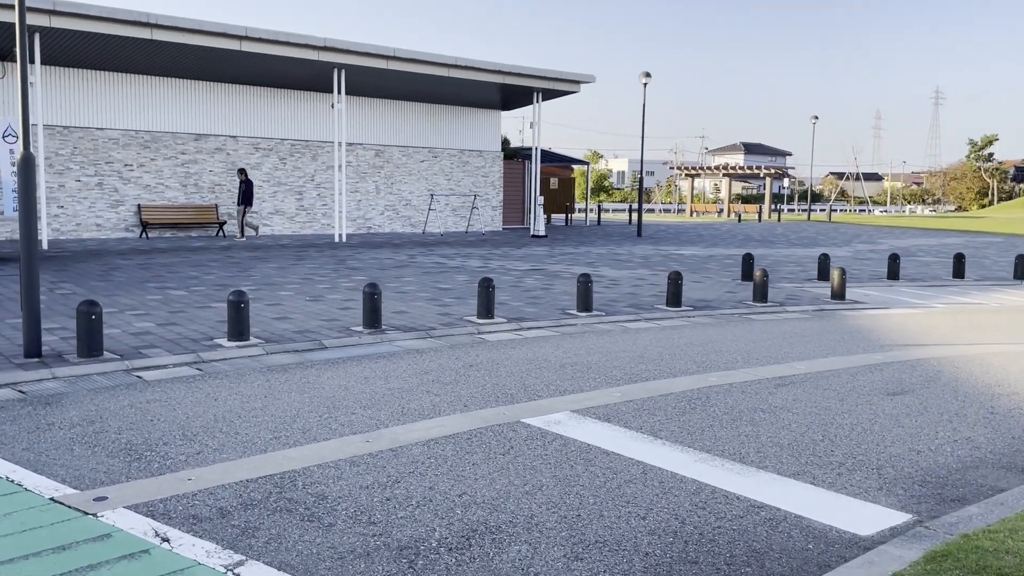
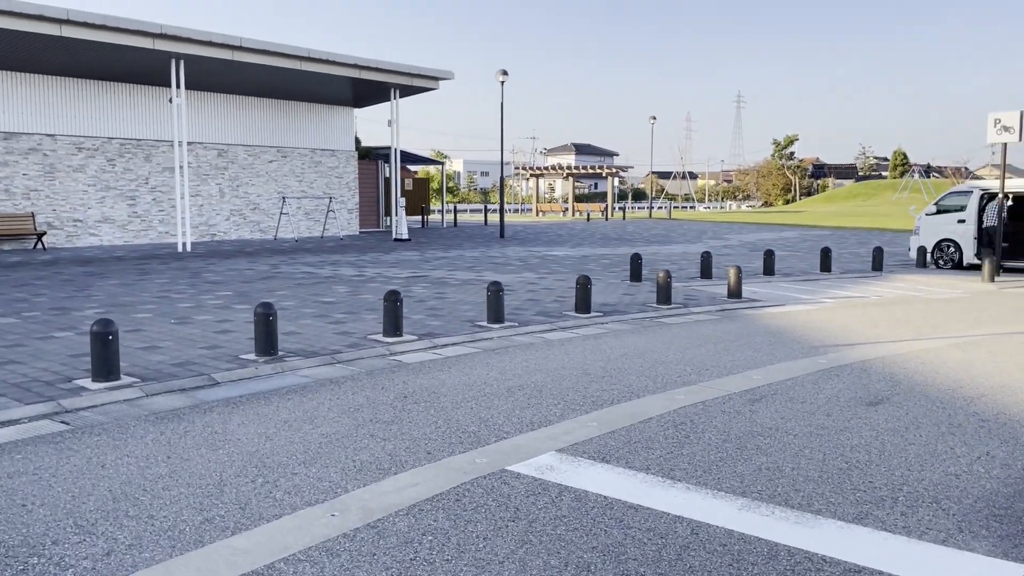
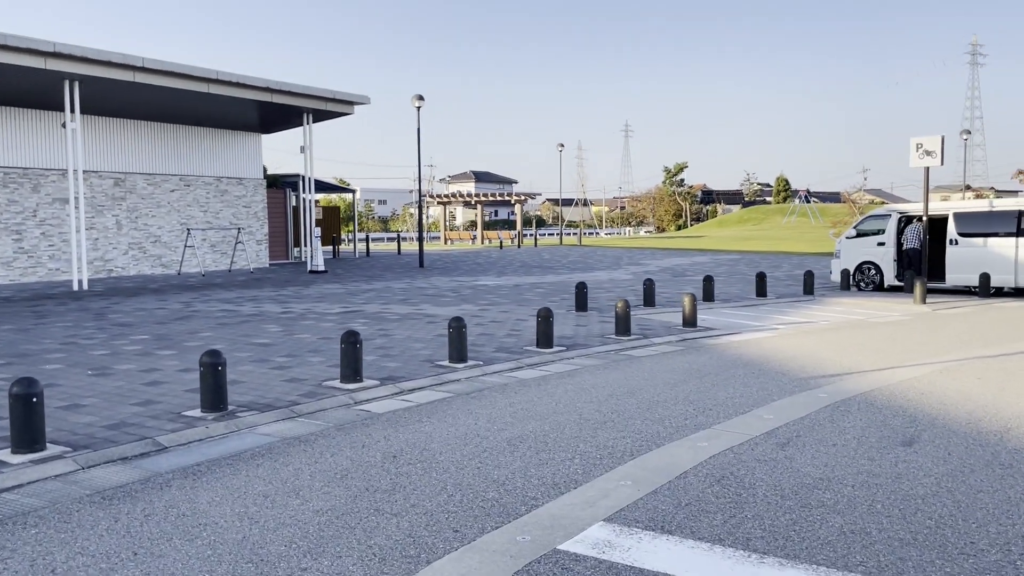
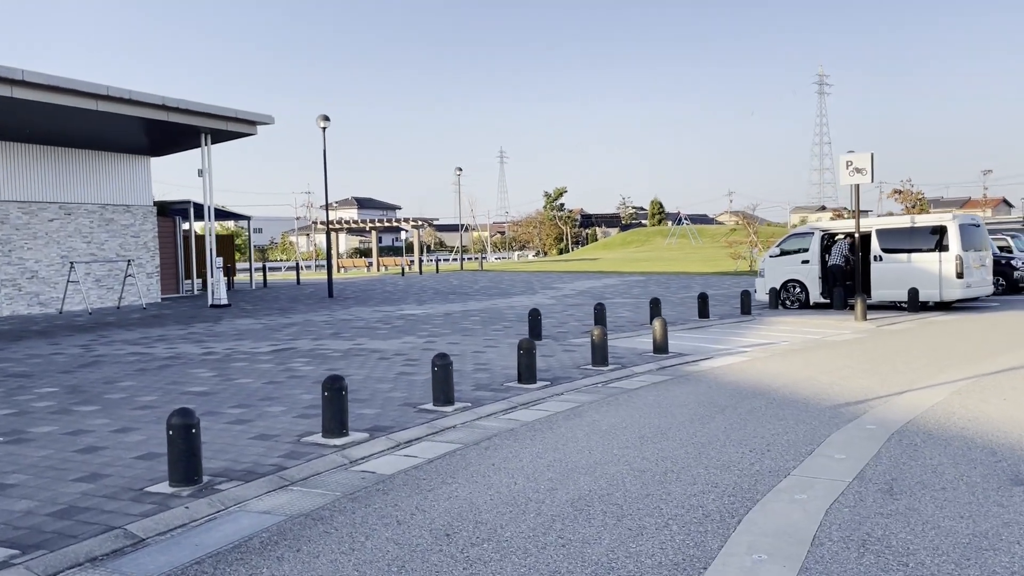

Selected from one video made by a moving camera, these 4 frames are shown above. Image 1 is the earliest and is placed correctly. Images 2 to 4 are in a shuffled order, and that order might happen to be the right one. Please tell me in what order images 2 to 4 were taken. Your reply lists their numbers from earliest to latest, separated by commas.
2, 3, 4
